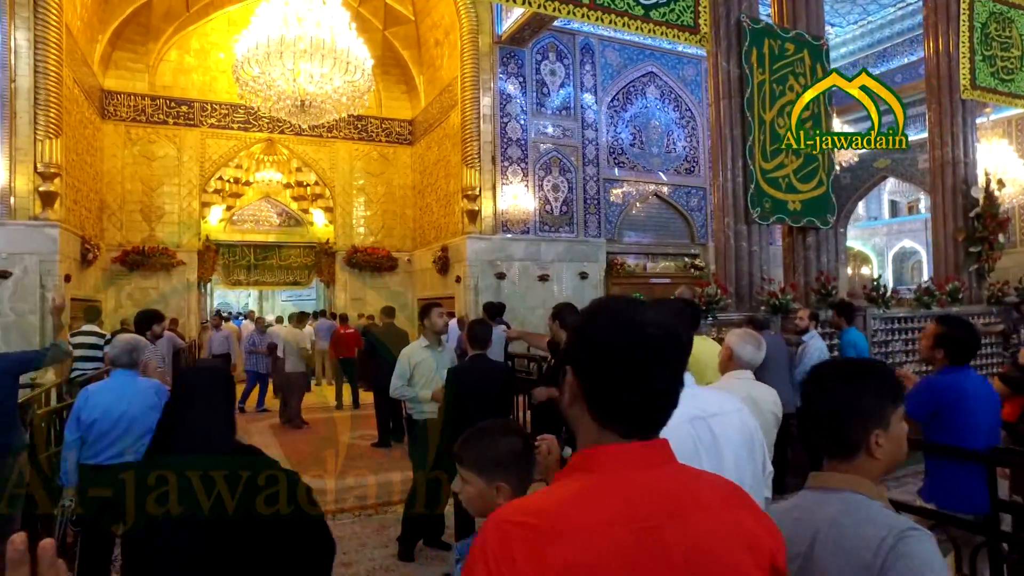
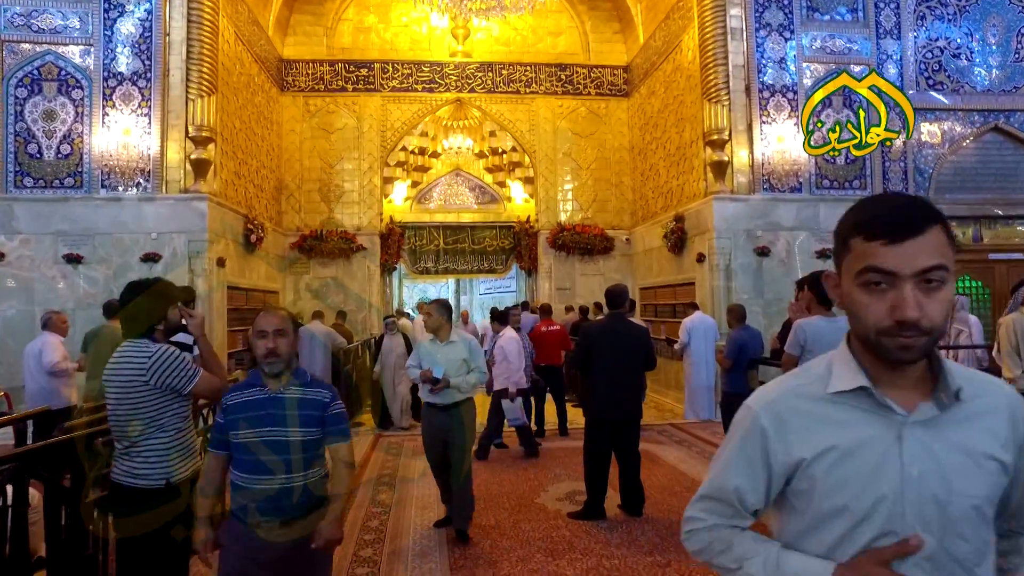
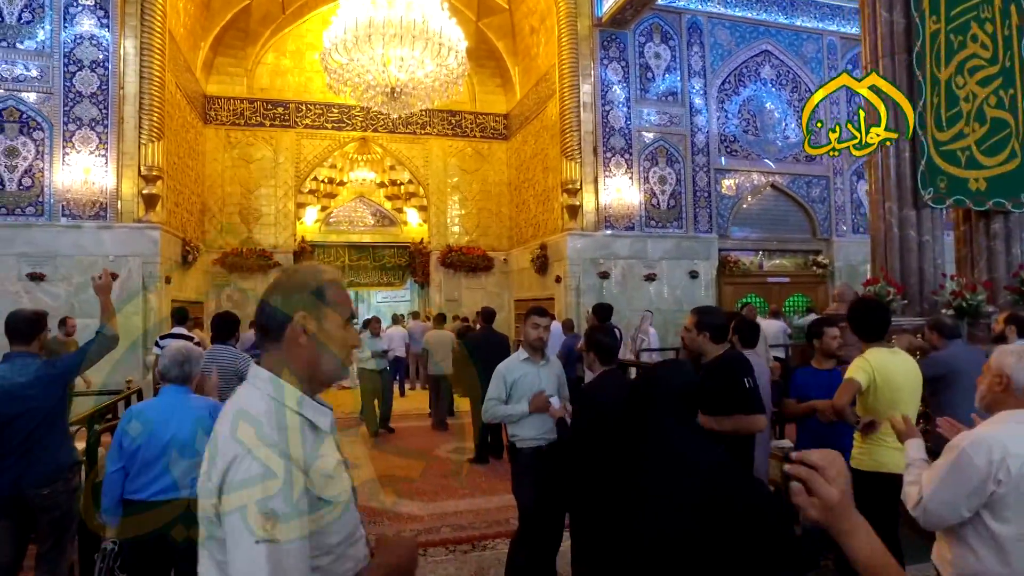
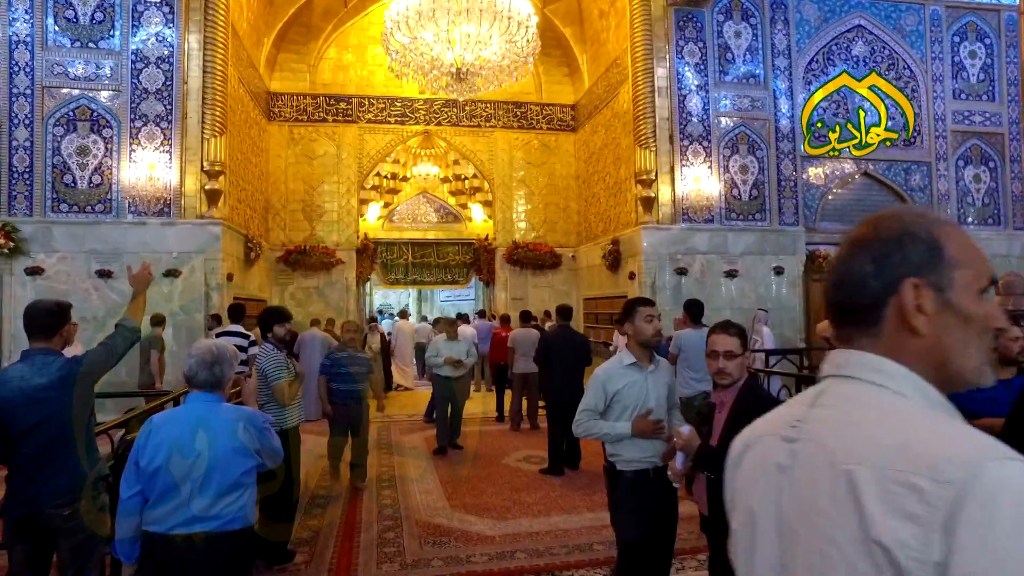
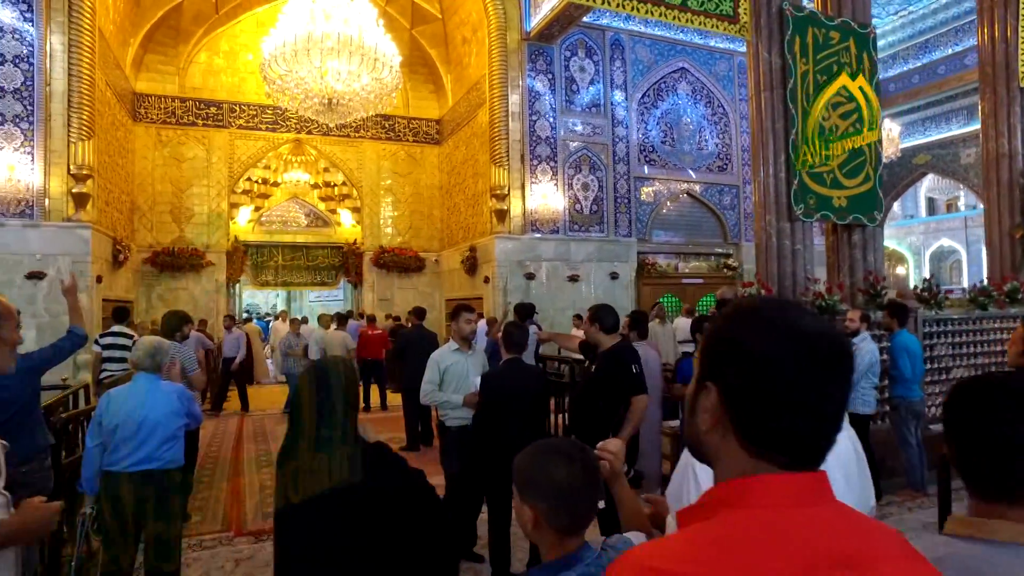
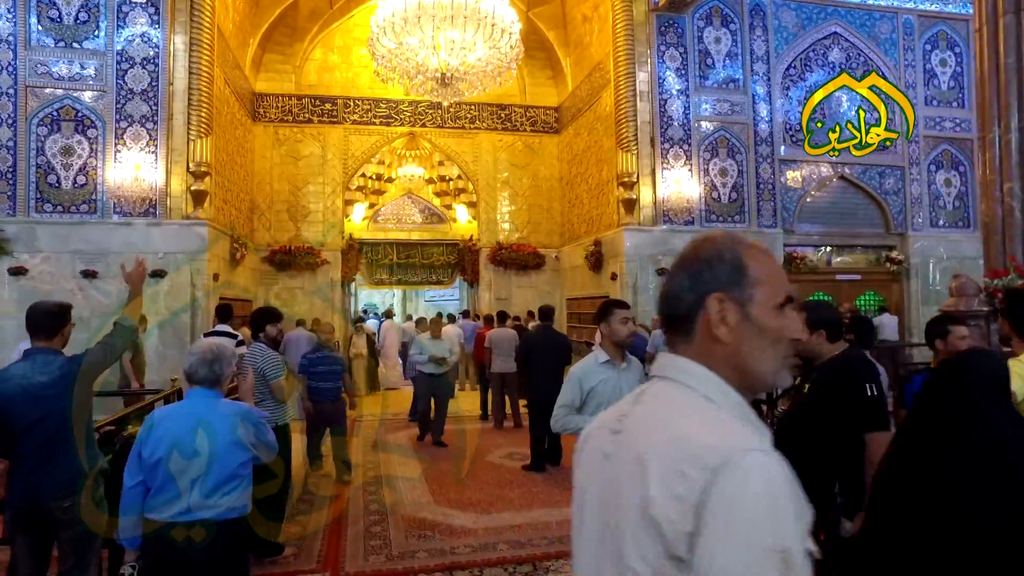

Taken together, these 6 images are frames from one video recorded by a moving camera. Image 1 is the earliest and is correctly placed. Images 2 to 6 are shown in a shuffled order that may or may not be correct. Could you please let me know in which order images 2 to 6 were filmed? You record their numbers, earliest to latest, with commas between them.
5, 3, 6, 4, 2
